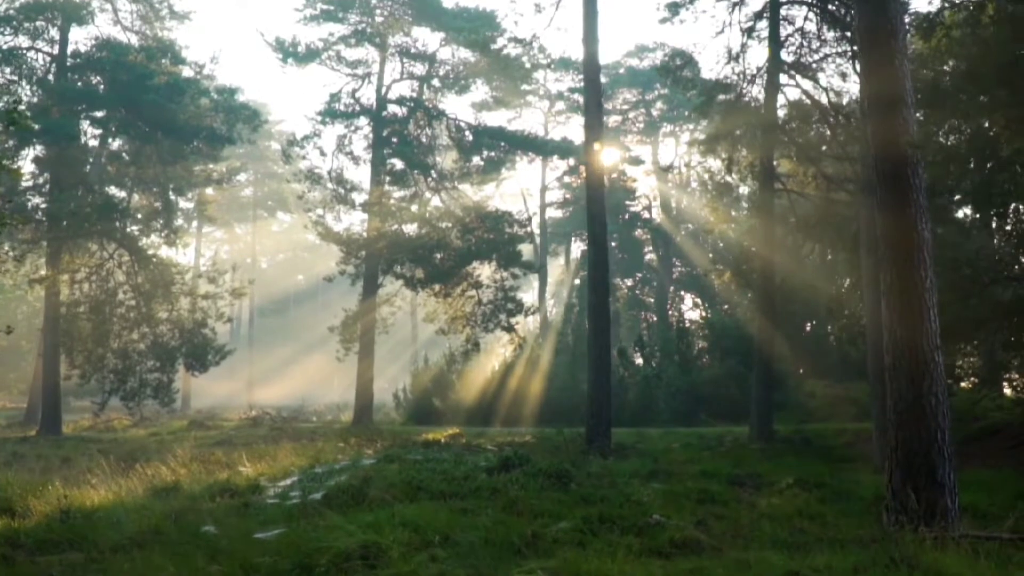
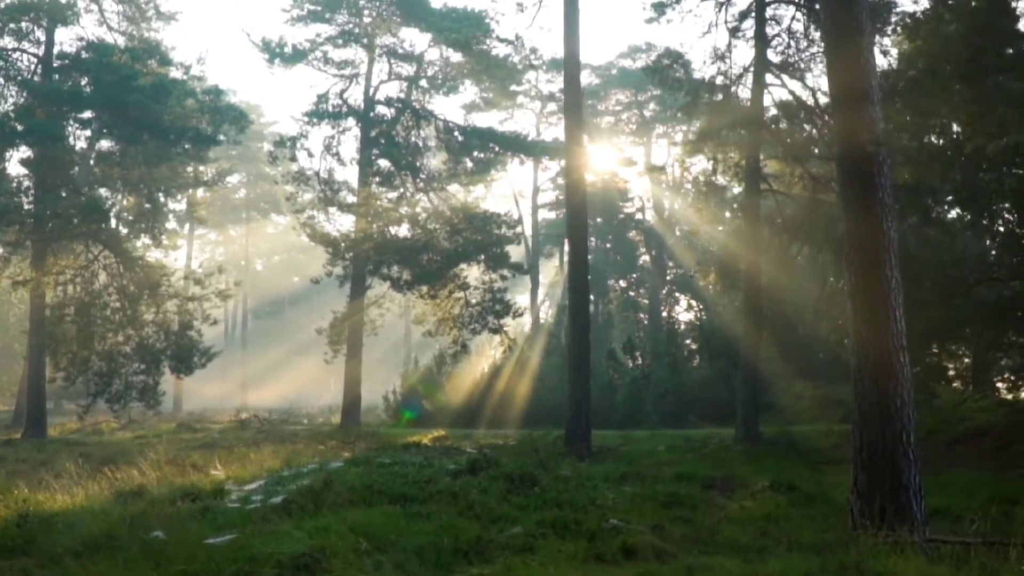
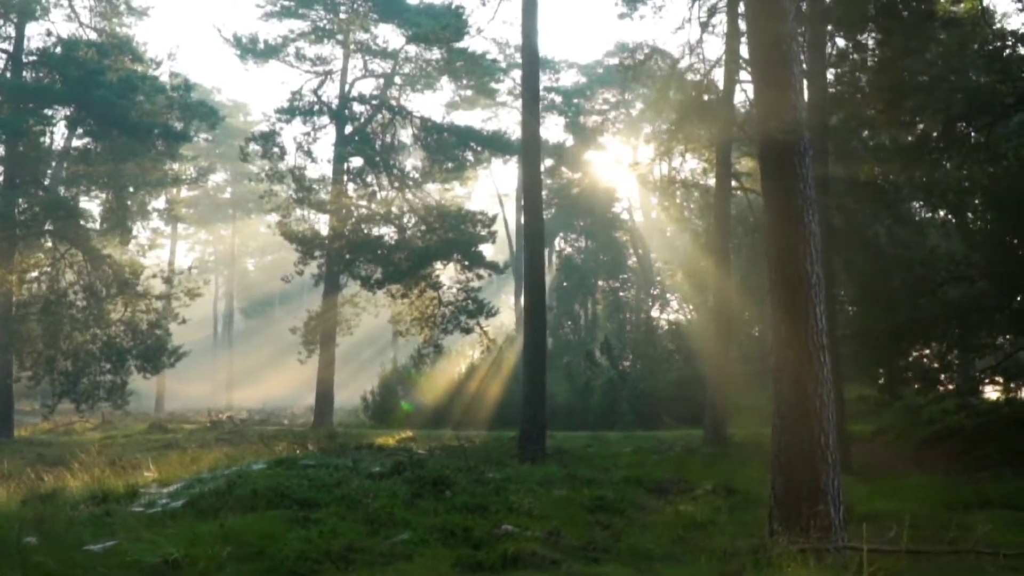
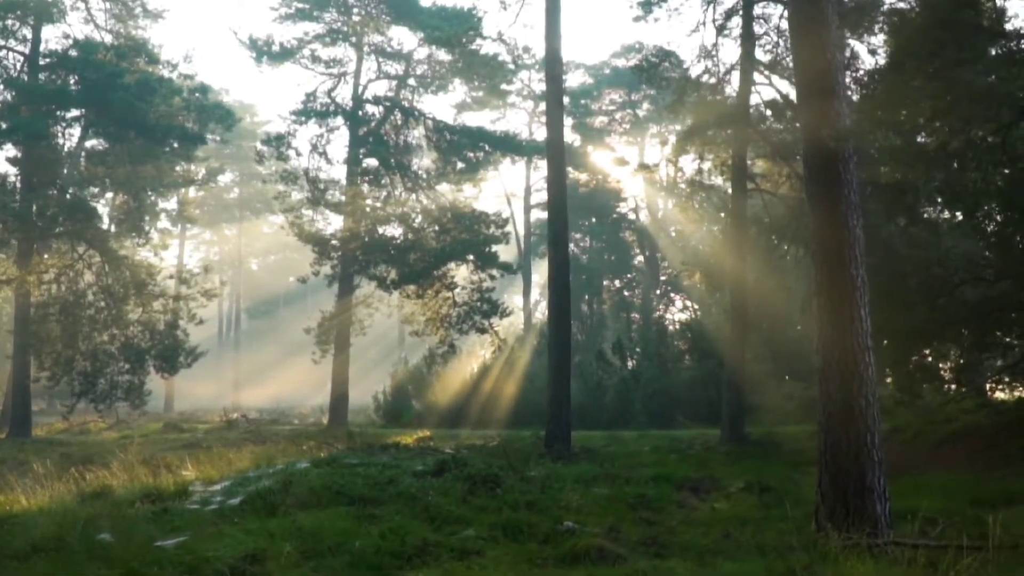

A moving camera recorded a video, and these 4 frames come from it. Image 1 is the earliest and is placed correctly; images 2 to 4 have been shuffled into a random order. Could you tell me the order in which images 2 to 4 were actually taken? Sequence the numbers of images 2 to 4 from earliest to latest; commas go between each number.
2, 4, 3
